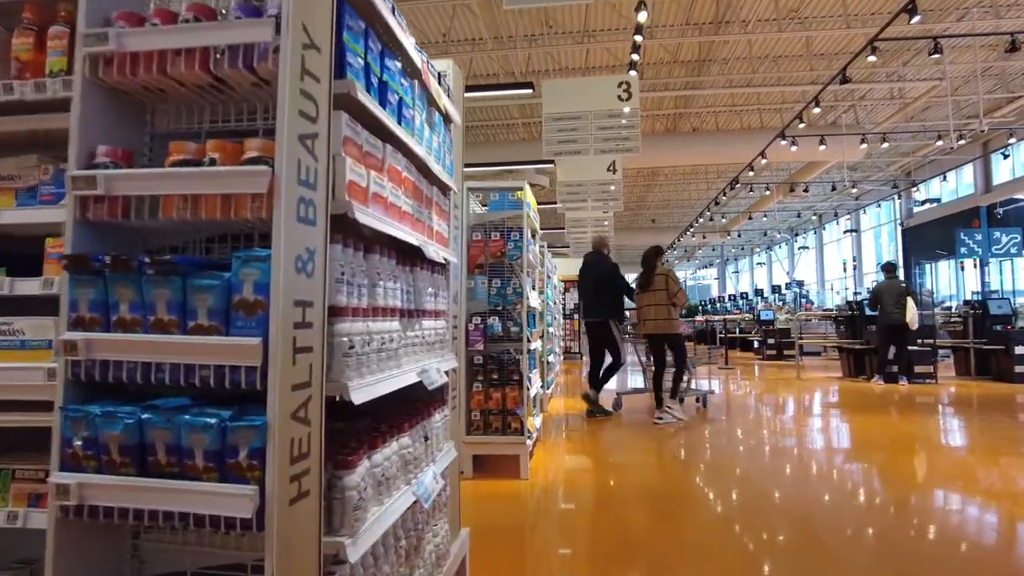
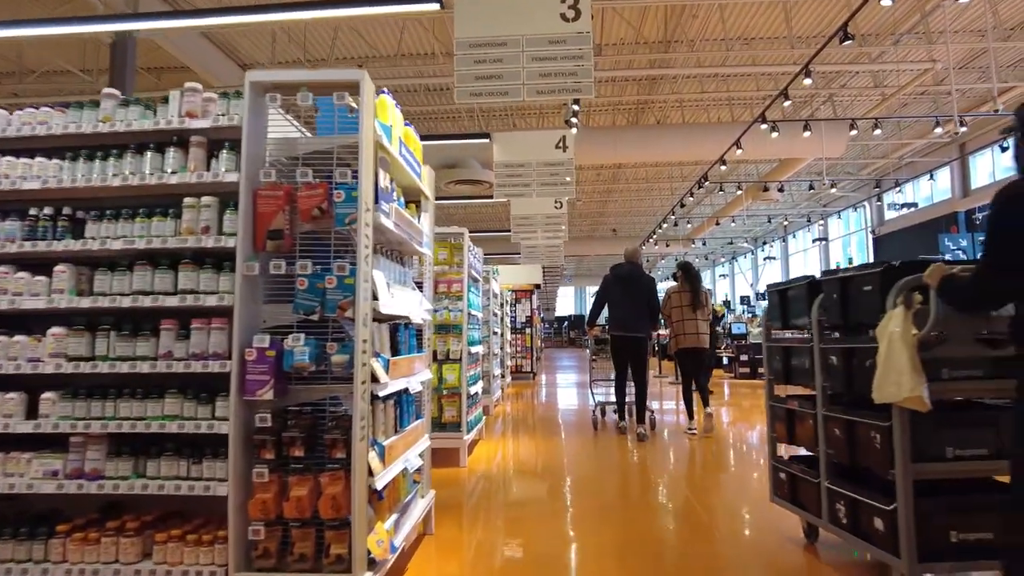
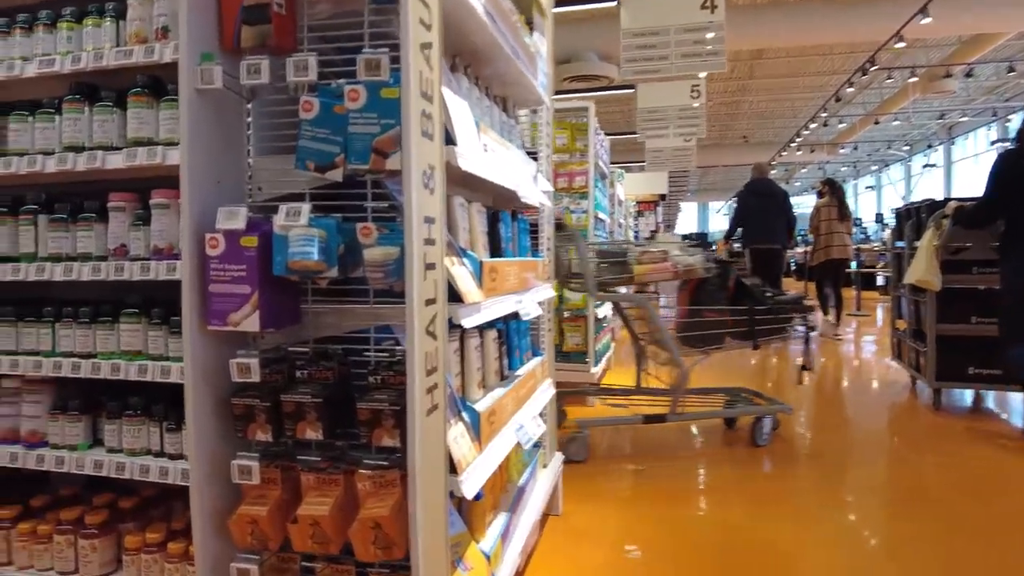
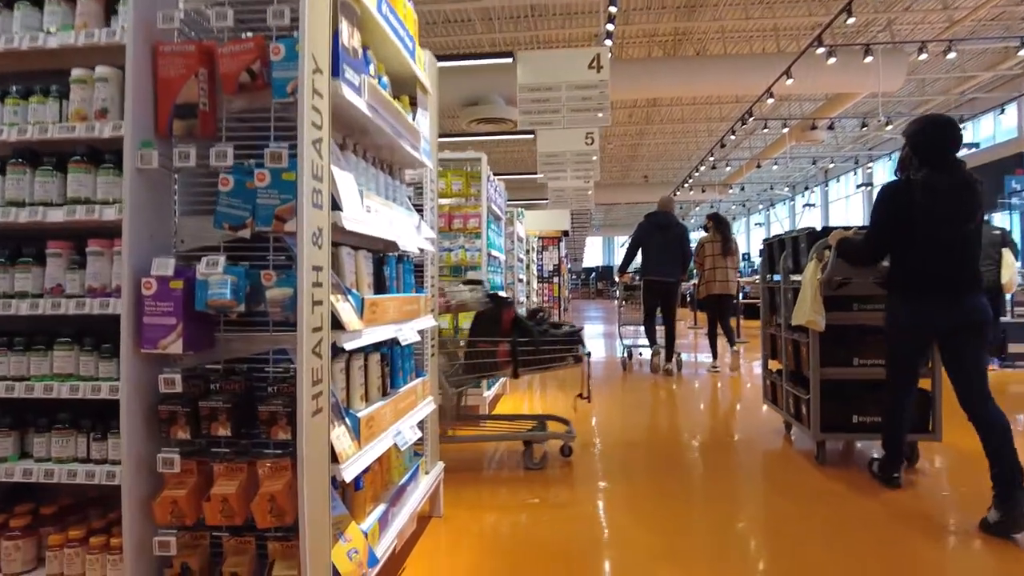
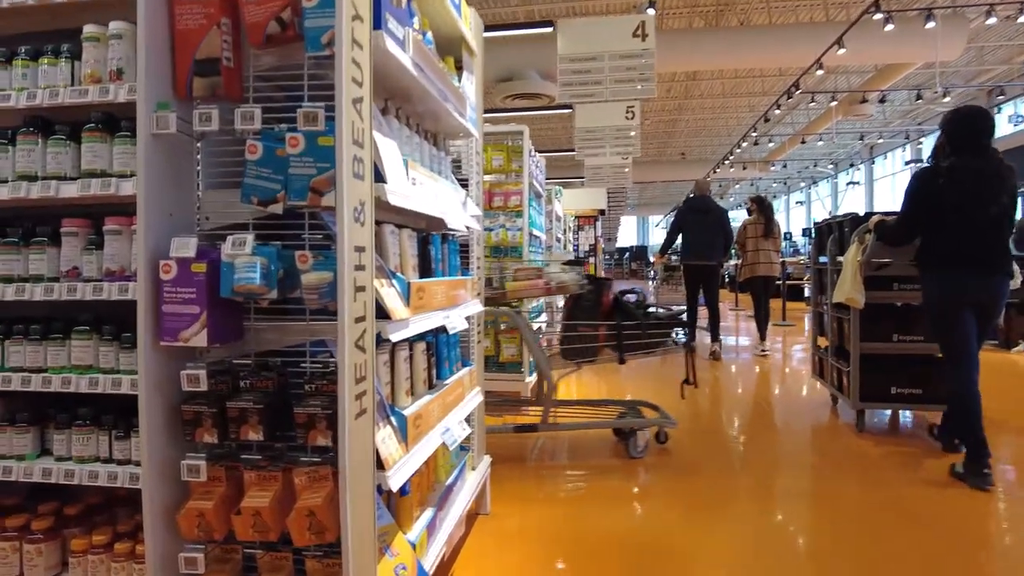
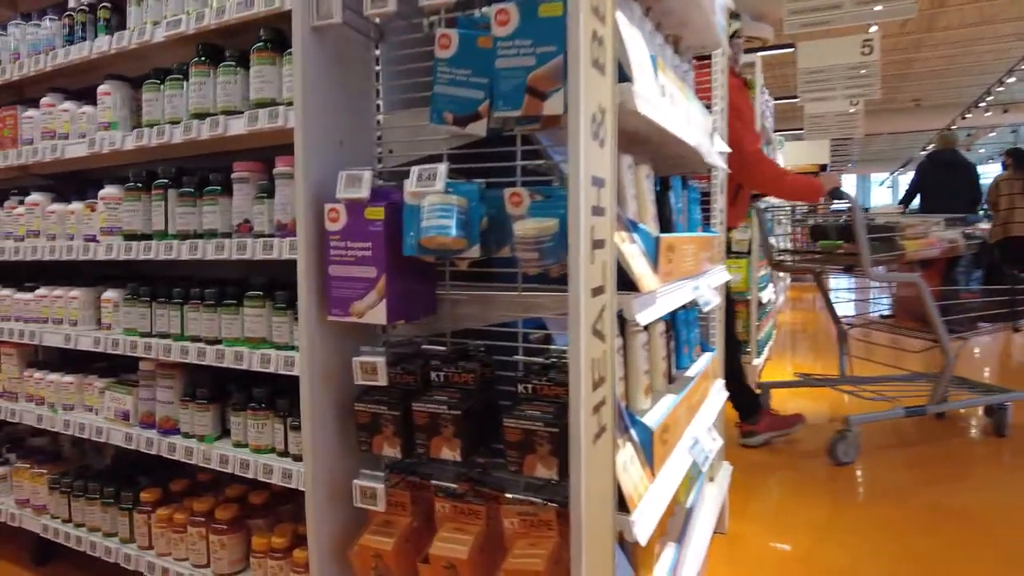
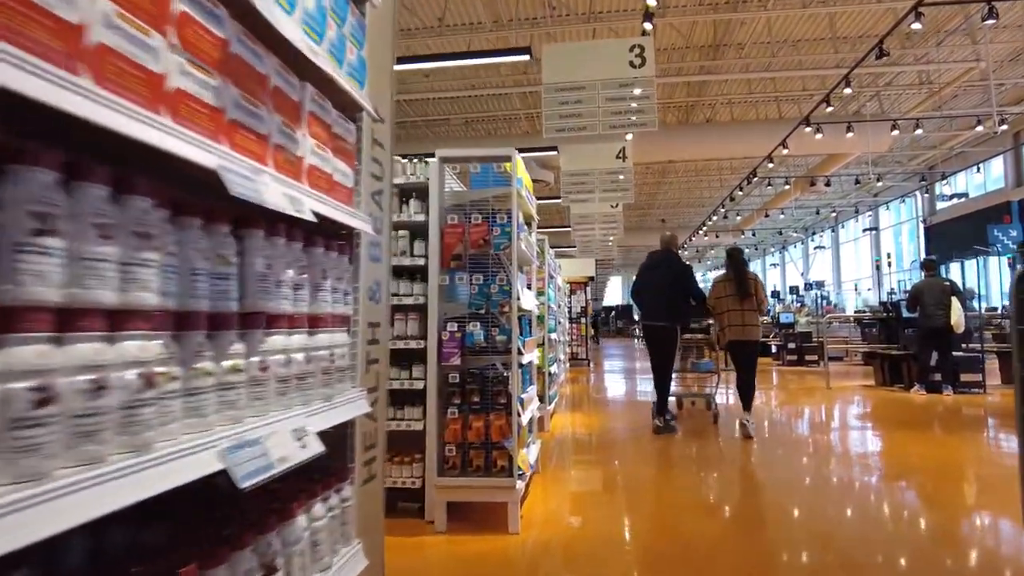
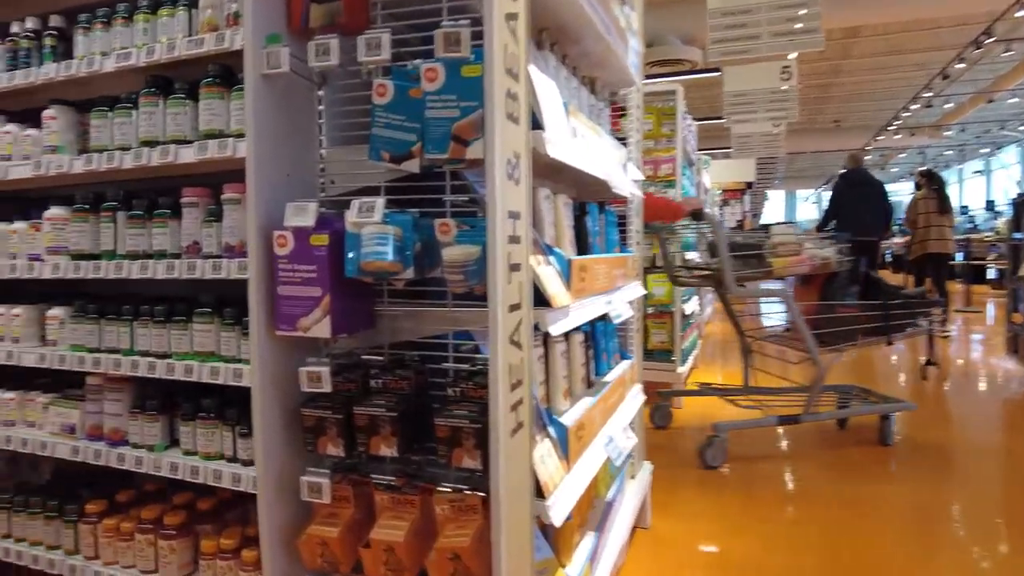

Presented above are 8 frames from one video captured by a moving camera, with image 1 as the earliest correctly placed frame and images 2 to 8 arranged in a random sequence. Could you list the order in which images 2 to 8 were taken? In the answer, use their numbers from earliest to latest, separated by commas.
7, 2, 4, 5, 3, 8, 6
